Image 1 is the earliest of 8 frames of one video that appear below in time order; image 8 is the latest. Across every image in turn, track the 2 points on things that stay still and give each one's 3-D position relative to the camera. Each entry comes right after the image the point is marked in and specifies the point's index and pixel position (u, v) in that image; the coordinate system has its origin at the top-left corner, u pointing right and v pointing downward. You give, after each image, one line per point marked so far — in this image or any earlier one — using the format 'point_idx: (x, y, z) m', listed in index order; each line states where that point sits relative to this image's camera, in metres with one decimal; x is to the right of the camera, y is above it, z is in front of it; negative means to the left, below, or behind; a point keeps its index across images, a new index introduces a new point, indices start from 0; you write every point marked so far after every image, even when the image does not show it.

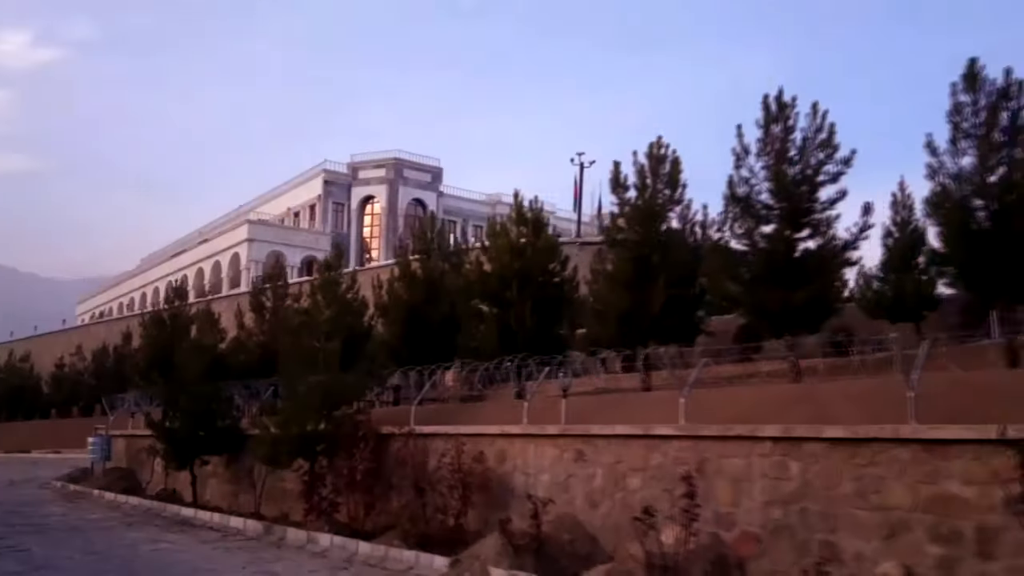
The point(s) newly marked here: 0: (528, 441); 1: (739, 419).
0: (+0.2, -2.2, +12.0) m
1: (+2.7, -1.6, +10.1) m
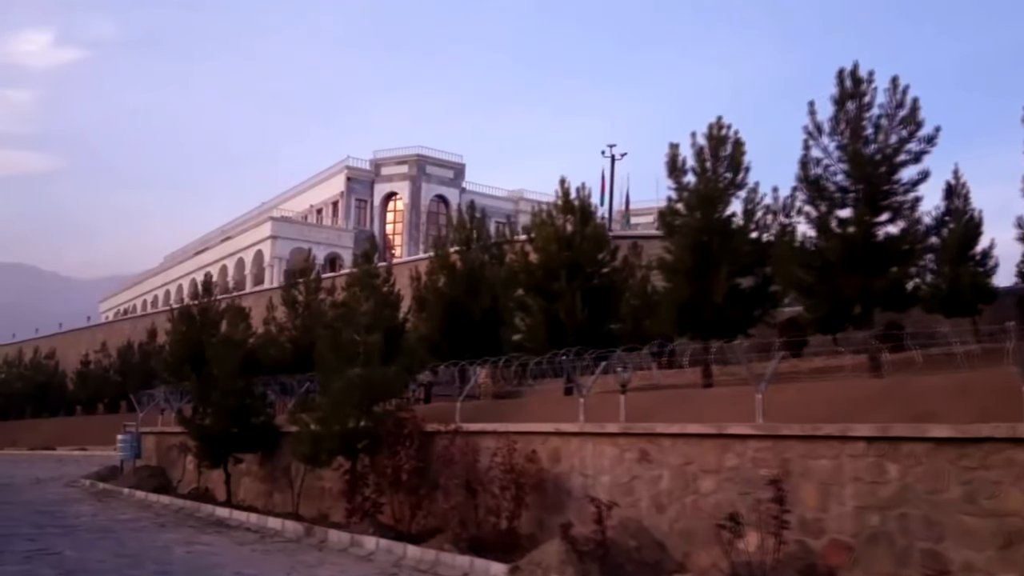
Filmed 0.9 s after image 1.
0: (+1.0, -2.0, +11.2) m
1: (+3.4, -1.4, +9.3) m
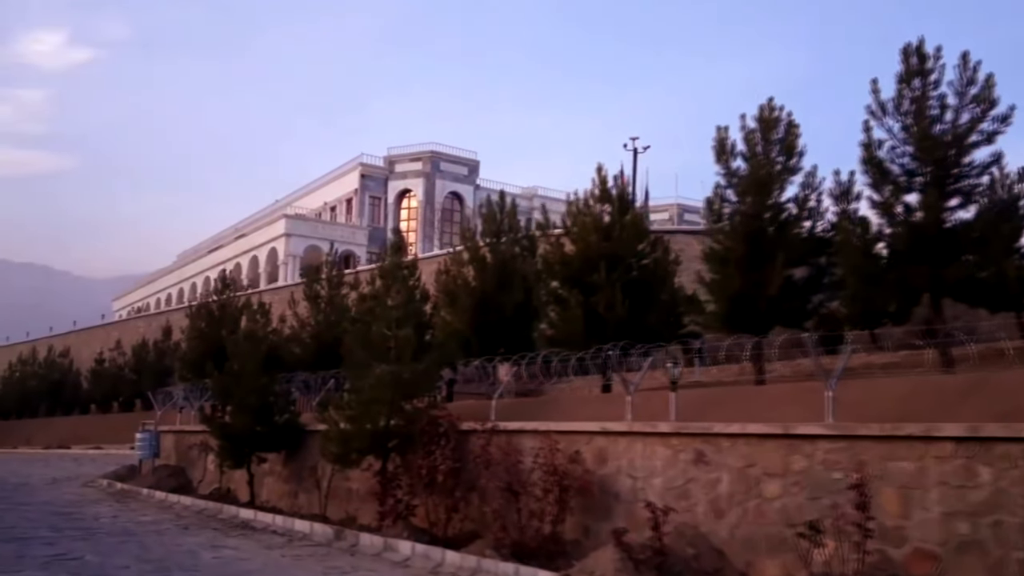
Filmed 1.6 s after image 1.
0: (+1.5, -1.9, +10.6) m
1: (+4.0, -1.3, +8.6) m
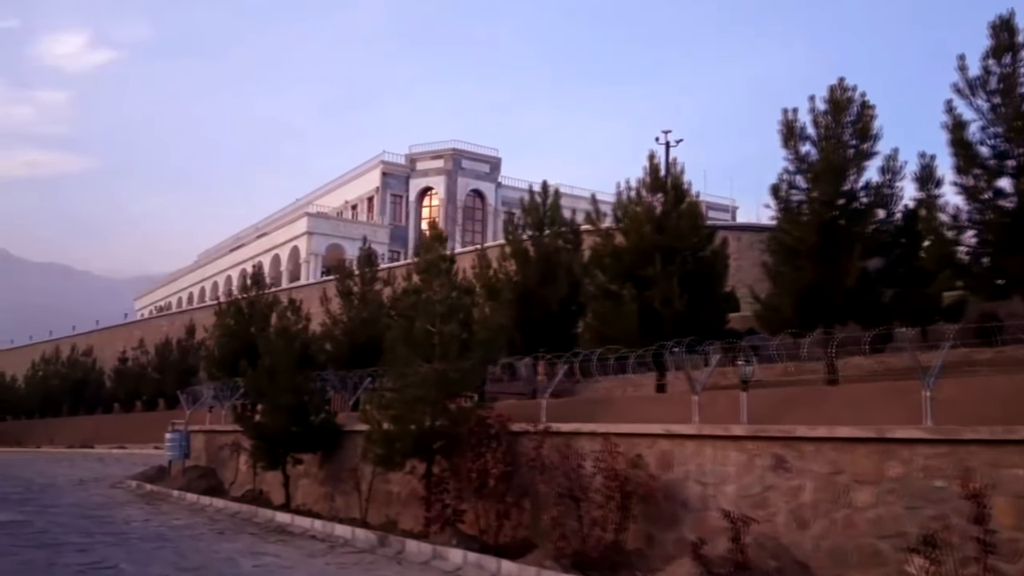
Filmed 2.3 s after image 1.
0: (+2.3, -1.8, +9.8) m
1: (+4.7, -1.2, +7.9) m
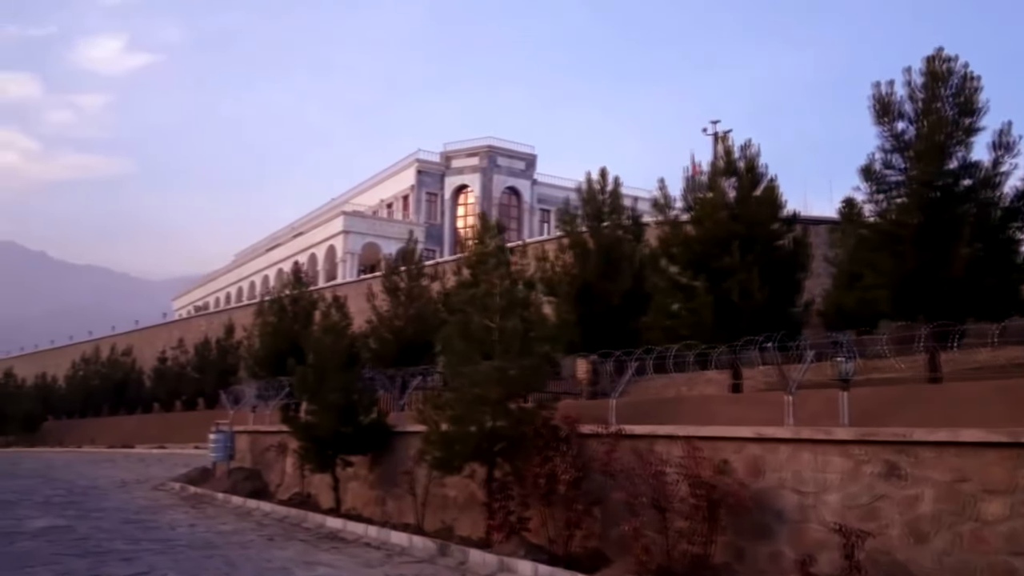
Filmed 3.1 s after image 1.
0: (+3.1, -1.7, +8.9) m
1: (+5.4, -1.1, +6.9) m
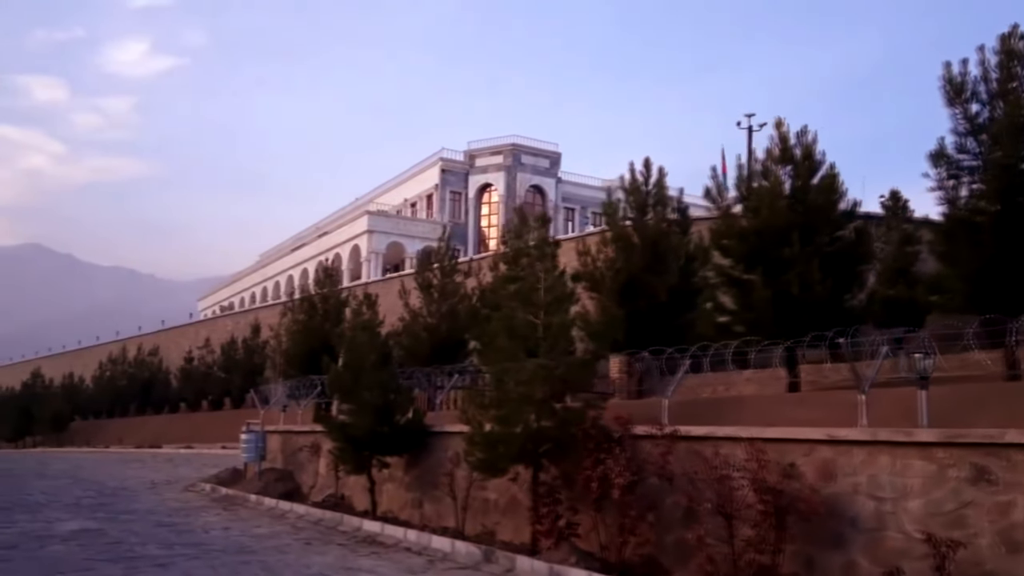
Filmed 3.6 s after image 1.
0: (+3.6, -1.6, +8.3) m
1: (+5.9, -1.0, +6.2) m
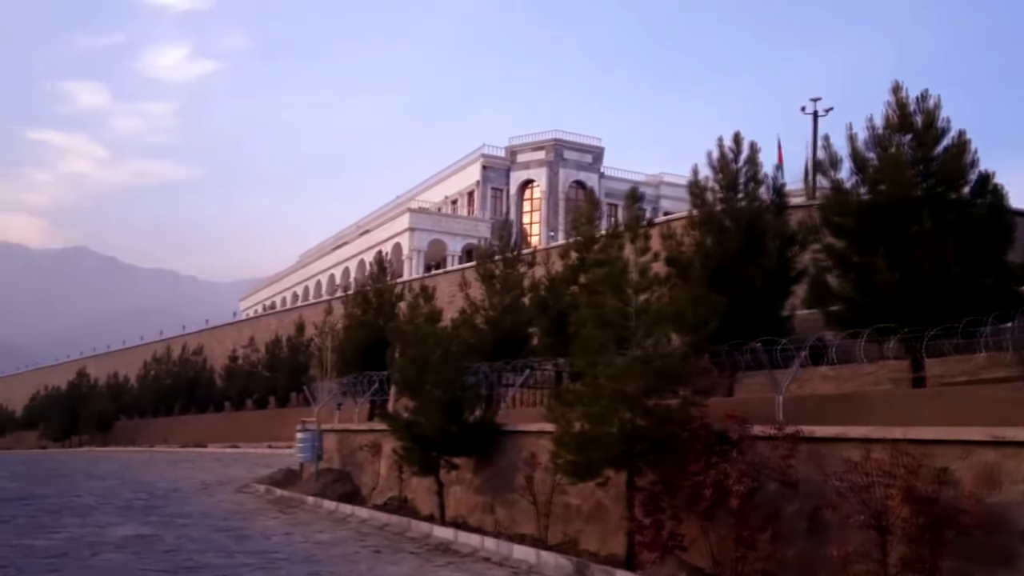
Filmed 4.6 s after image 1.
0: (+4.6, -1.4, +7.1) m
1: (+6.8, -0.8, +4.9) m
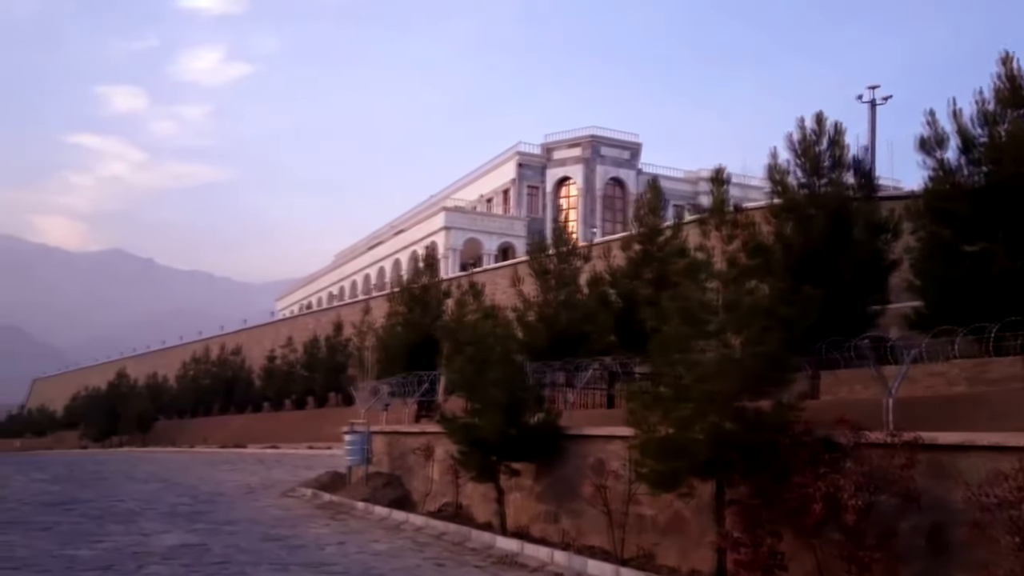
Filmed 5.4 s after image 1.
0: (+5.4, -1.3, +6.1) m
1: (+7.4, -0.6, +3.8) m
